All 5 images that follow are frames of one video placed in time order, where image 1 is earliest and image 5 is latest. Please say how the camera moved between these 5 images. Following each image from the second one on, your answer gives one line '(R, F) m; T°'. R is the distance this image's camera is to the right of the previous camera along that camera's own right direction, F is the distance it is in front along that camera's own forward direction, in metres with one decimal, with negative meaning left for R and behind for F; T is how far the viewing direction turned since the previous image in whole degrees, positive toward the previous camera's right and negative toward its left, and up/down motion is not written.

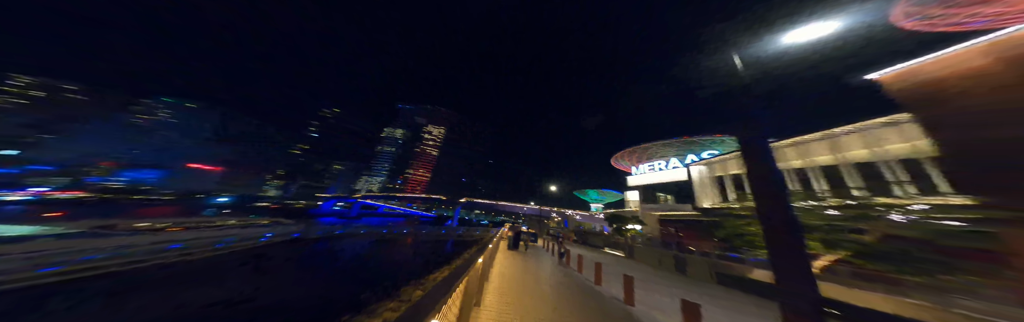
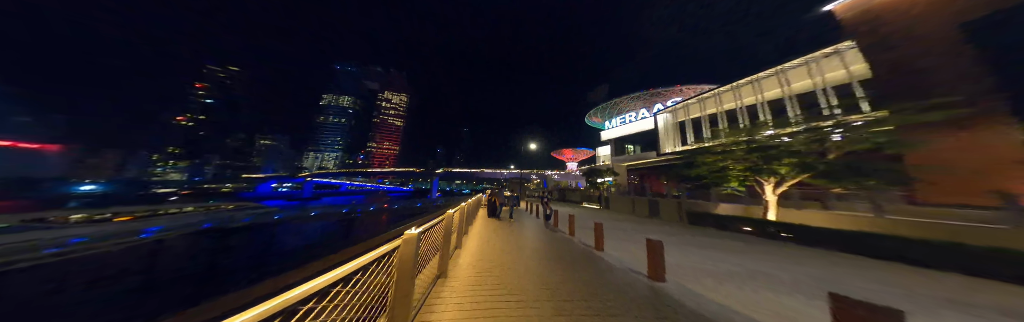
(+0.2, +1.9) m; +8°
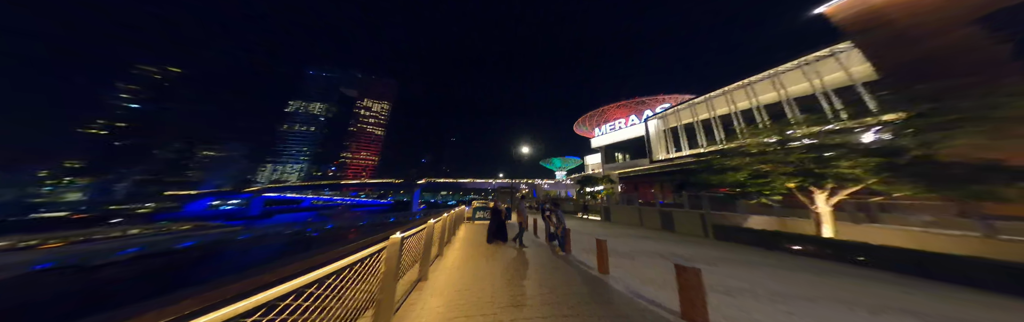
(-0.2, +2.2) m; +4°
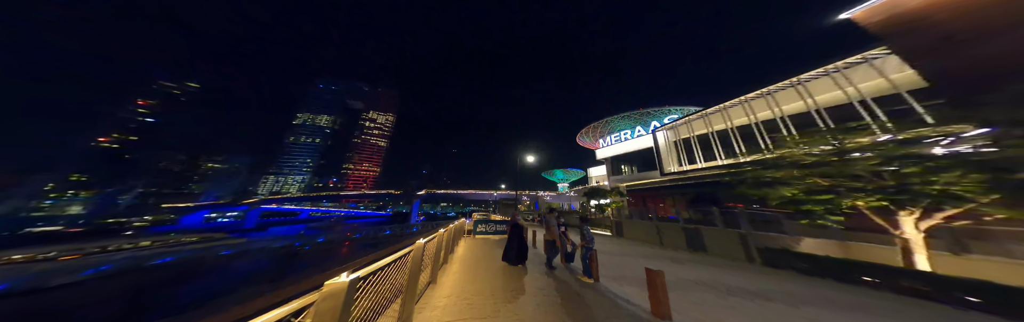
(-0.3, +0.9) m; -1°
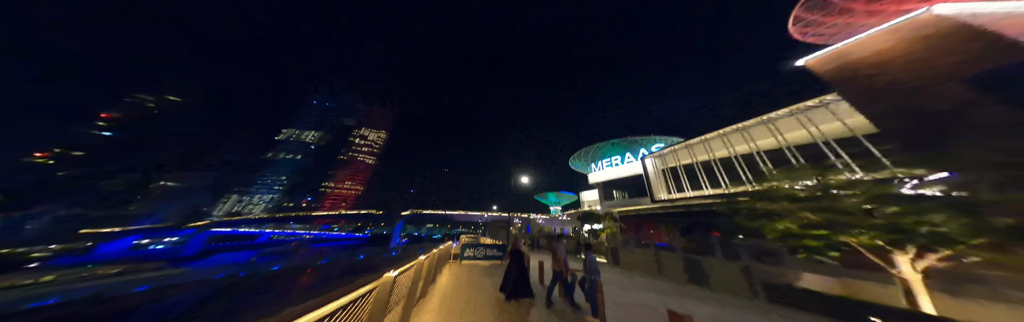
(-0.2, +0.2) m; +2°
